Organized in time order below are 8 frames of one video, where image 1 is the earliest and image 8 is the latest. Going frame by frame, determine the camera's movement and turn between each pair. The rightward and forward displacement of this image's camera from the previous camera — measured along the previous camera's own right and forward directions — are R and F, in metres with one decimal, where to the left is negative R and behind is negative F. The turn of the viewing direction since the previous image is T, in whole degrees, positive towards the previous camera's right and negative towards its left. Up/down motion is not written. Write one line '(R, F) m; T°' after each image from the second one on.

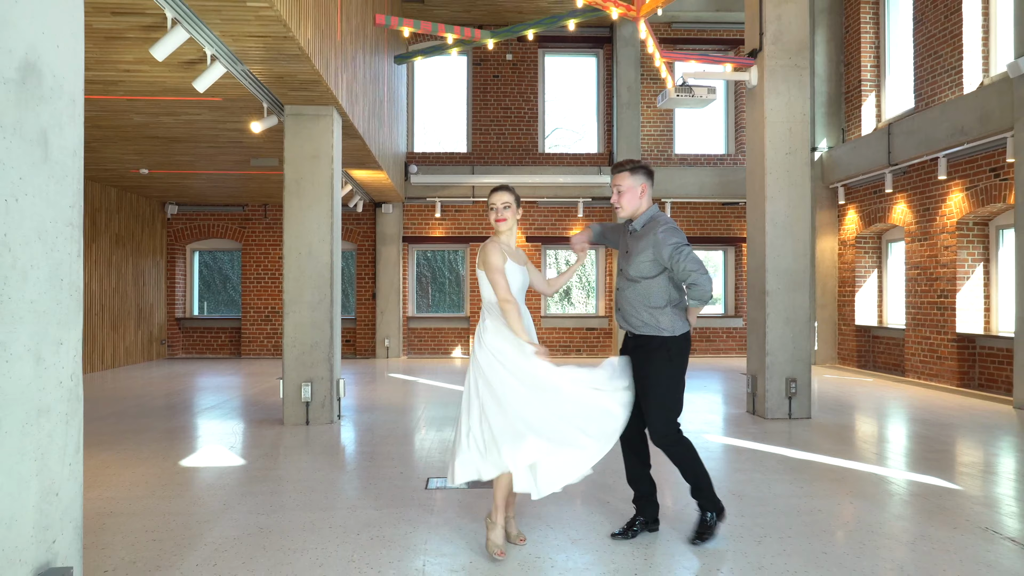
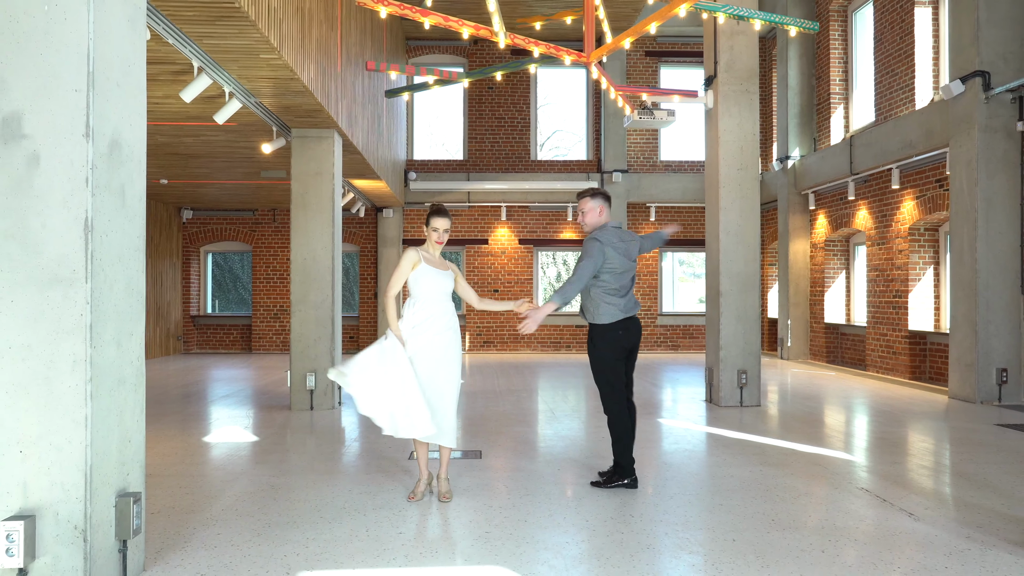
(+0.3, -0.8) m; -1°
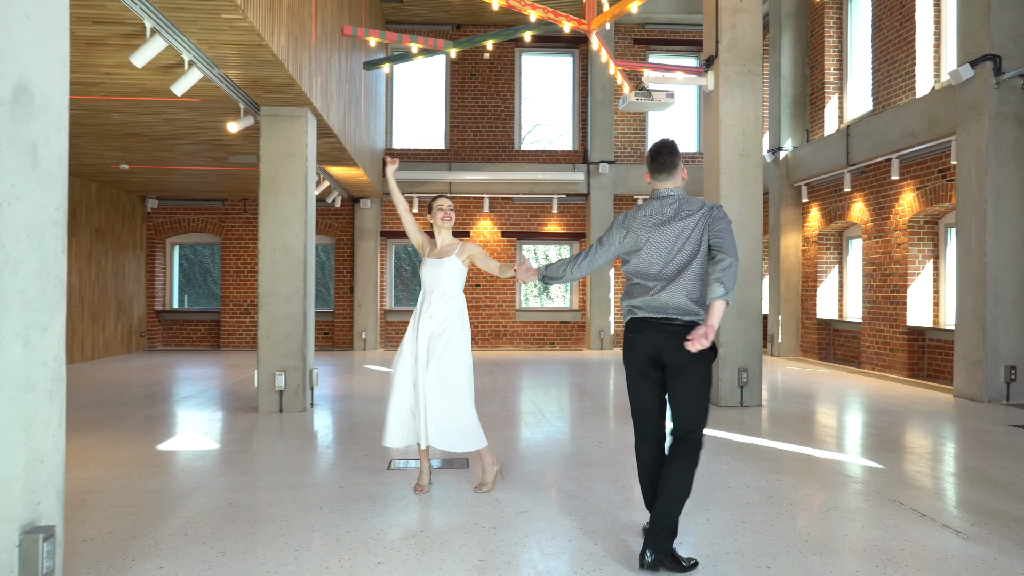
(-0.1, +0.5) m; +2°
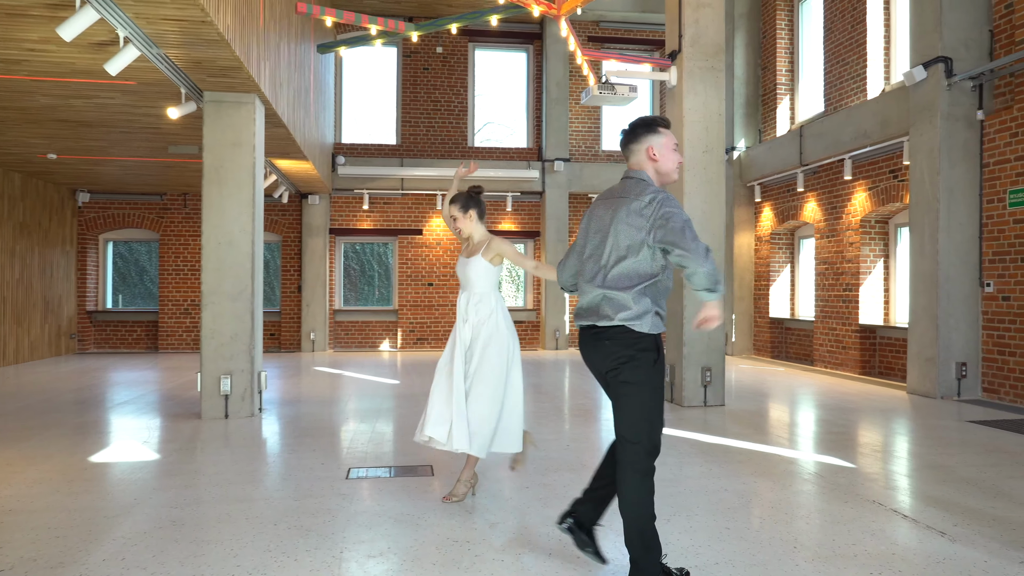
(-0.1, +0.2) m; +4°
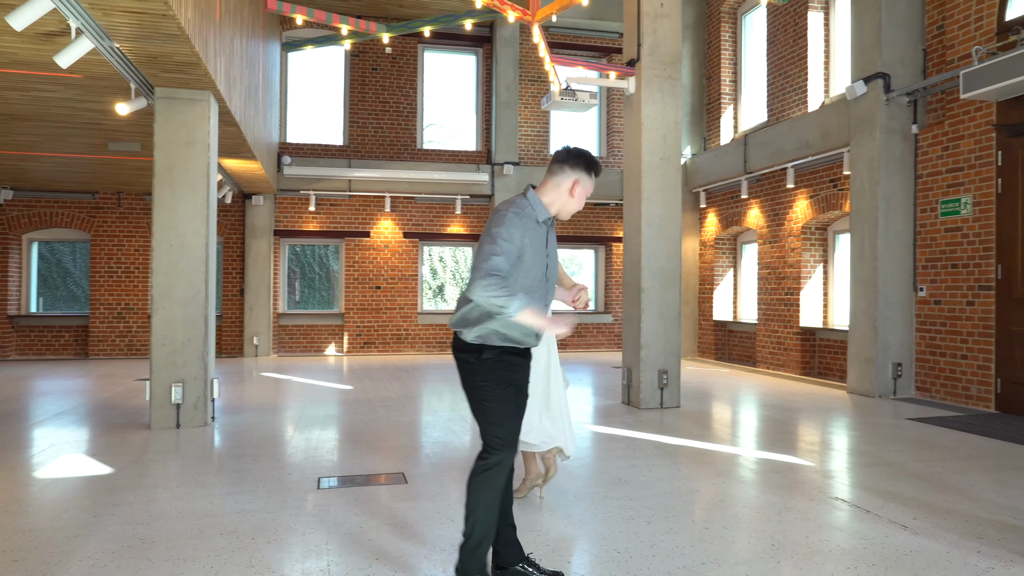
(-0.2, 0.0) m; +5°
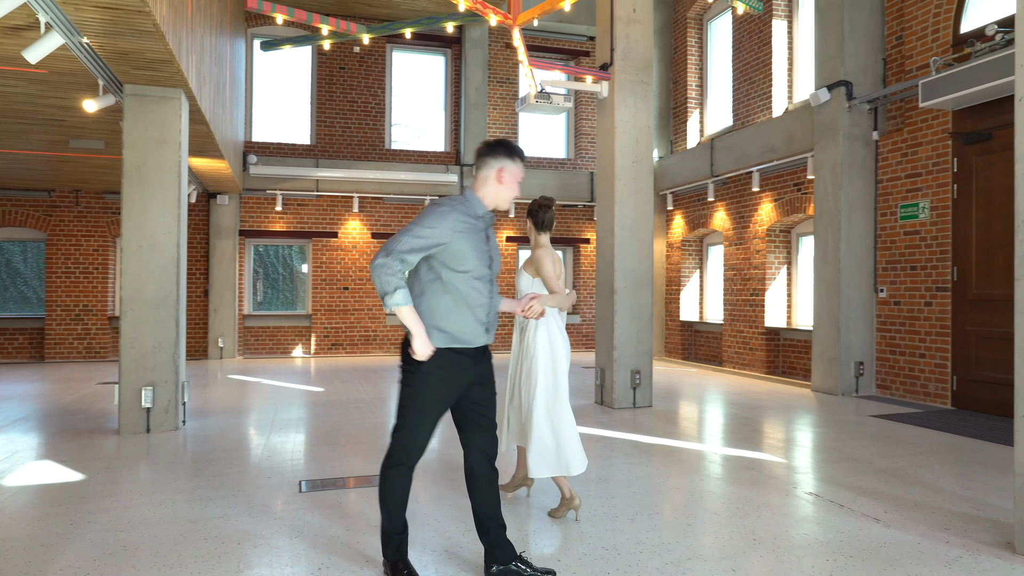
(-0.1, 0.0) m; +3°
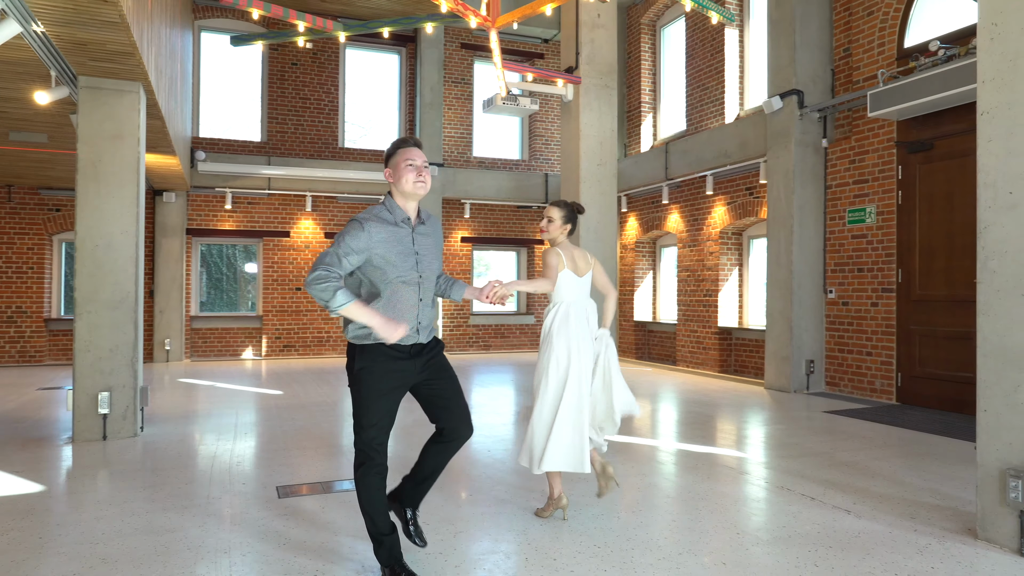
(-0.2, 0.0) m; +5°
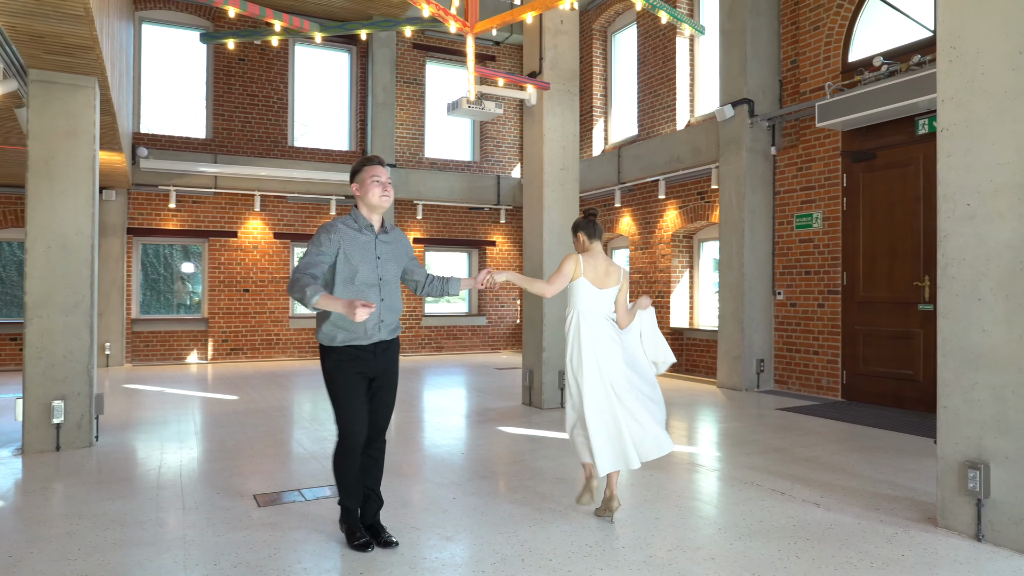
(-0.2, 0.0) m; +5°
